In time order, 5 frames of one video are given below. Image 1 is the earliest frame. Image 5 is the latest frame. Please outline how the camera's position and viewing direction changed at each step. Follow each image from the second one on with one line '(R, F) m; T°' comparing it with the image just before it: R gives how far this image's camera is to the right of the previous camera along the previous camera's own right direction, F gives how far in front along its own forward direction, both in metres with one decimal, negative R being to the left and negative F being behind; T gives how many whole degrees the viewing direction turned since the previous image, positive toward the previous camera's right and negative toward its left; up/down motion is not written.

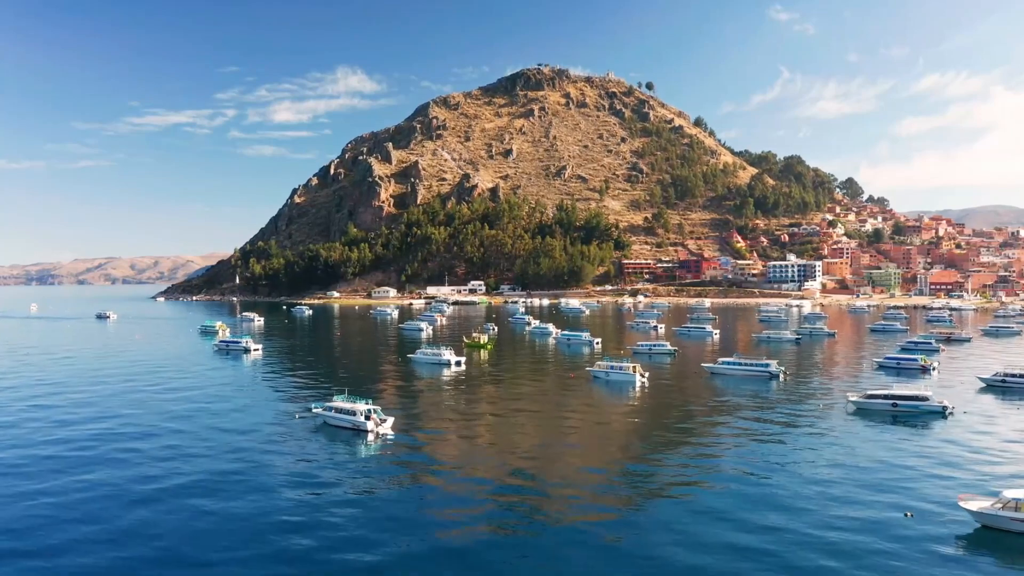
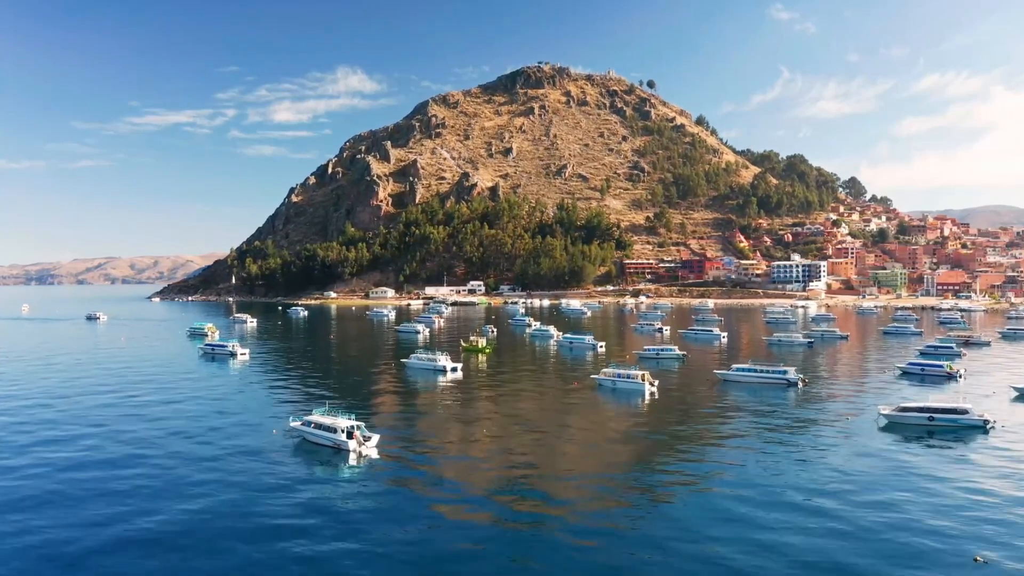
(0.0, +3.8) m; 0°
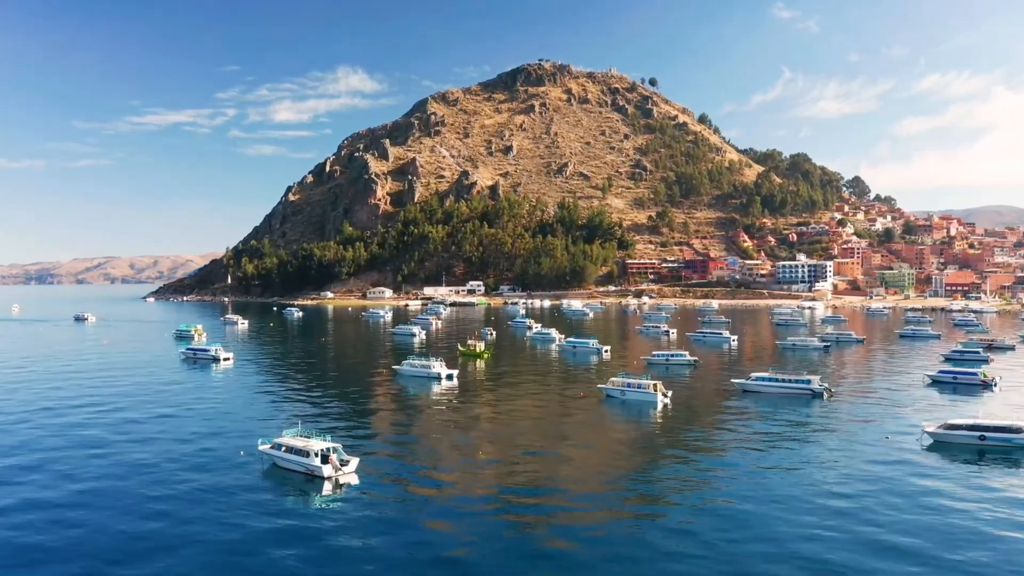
(0.0, +4.4) m; 0°
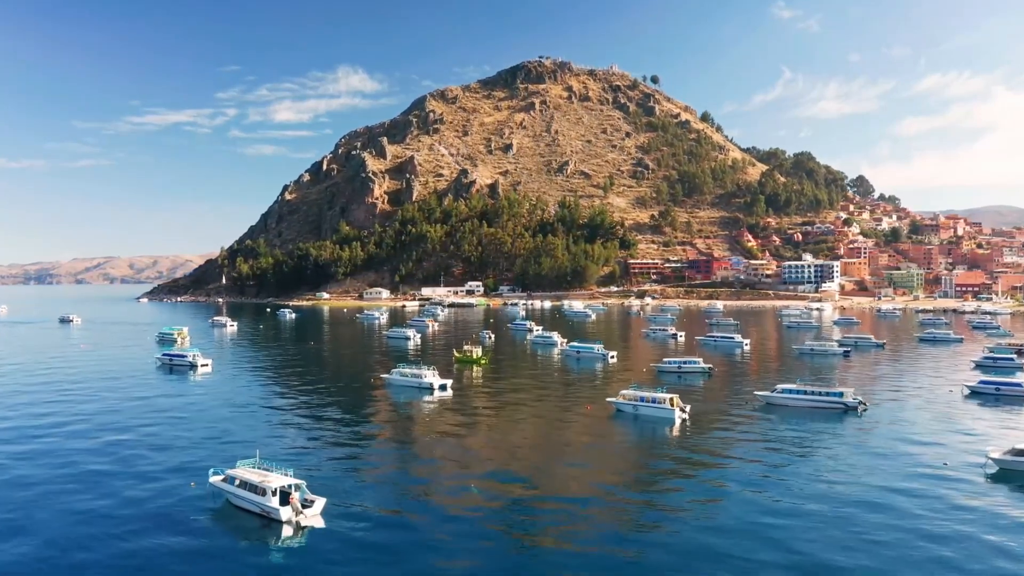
(+0.1, +5.0) m; 0°
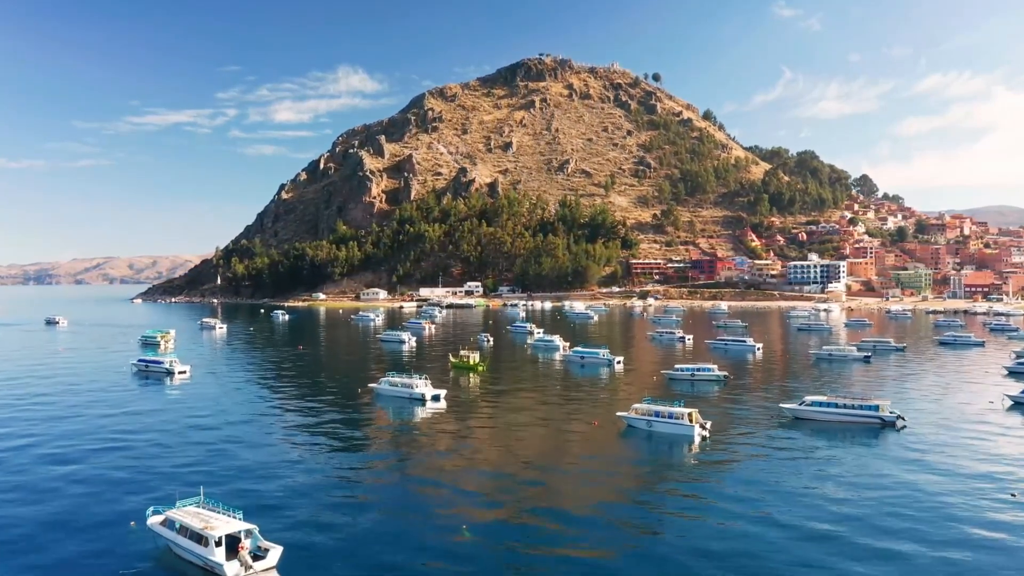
(+0.1, +4.5) m; 0°
